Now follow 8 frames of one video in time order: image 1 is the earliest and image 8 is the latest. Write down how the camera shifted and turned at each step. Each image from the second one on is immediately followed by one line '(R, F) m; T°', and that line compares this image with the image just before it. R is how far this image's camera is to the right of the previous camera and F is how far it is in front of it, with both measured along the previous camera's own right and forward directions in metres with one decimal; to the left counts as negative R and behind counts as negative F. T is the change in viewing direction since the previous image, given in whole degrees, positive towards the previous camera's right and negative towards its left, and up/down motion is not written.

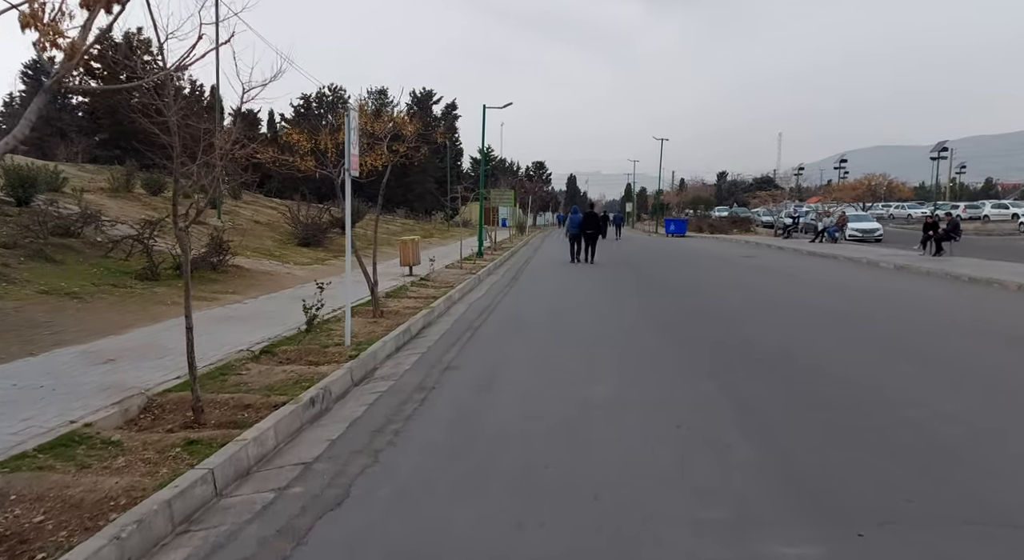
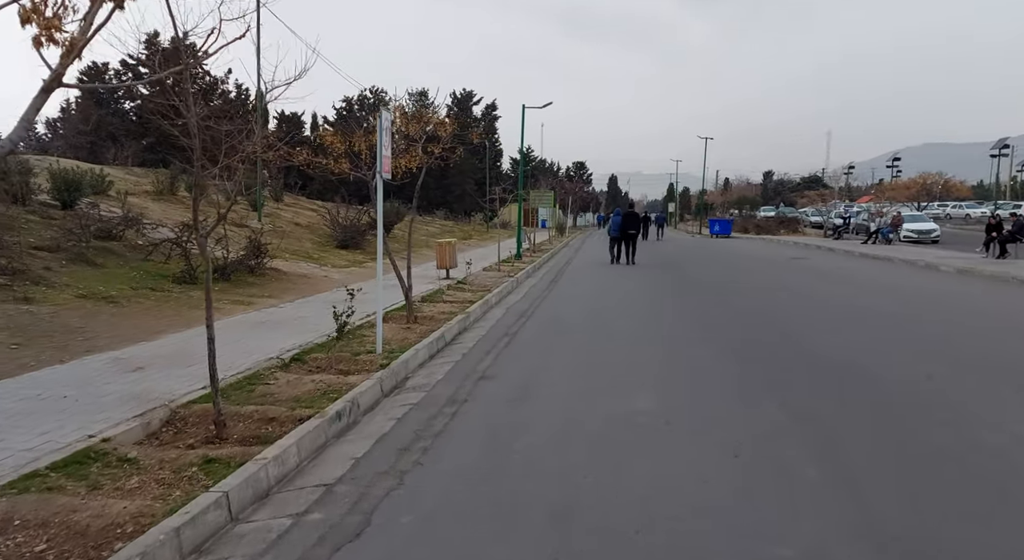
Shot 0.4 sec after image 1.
(0.0, +0.3) m; -3°
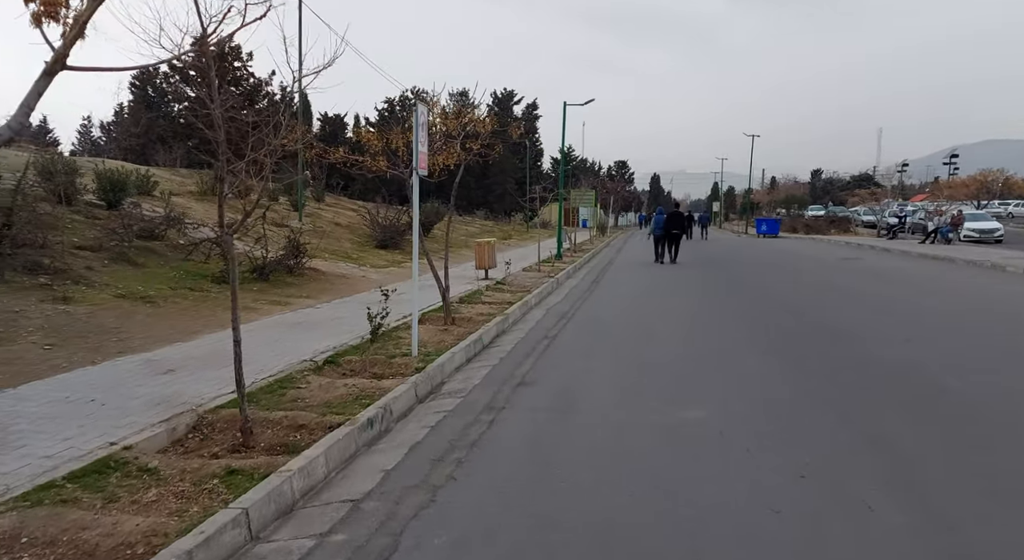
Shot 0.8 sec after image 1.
(0.0, +0.3) m; -3°
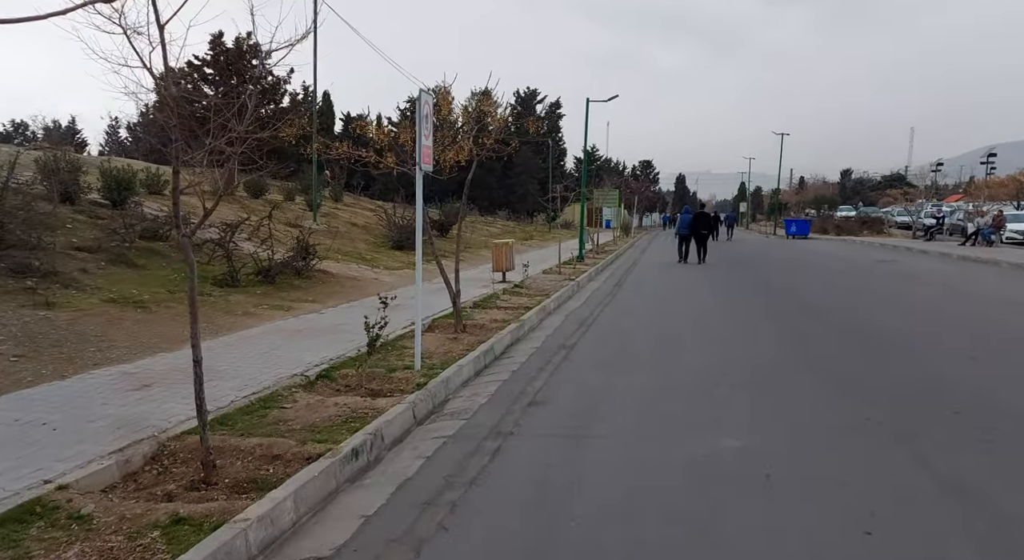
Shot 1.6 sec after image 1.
(+0.1, +0.7) m; -2°
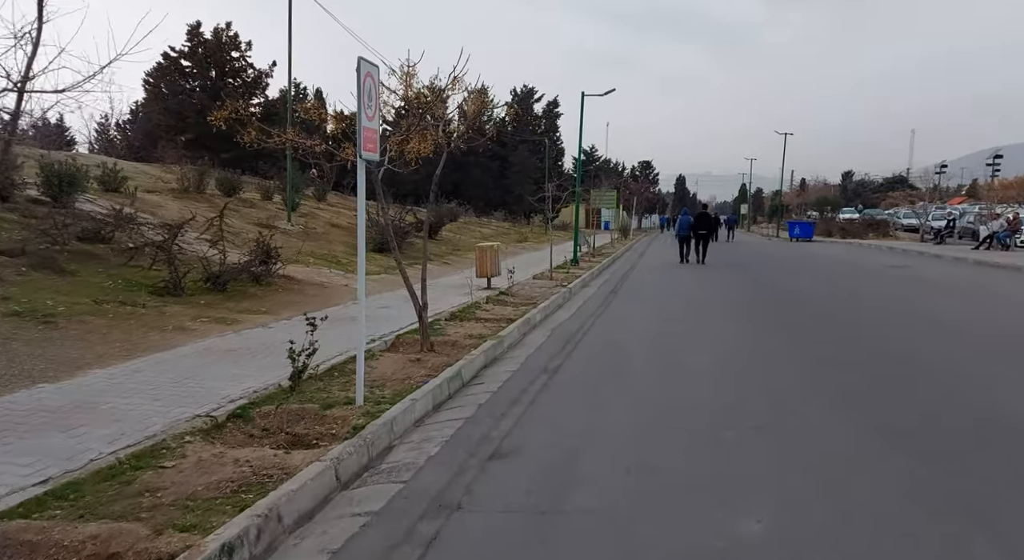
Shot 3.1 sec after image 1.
(+0.3, +1.3) m; 0°
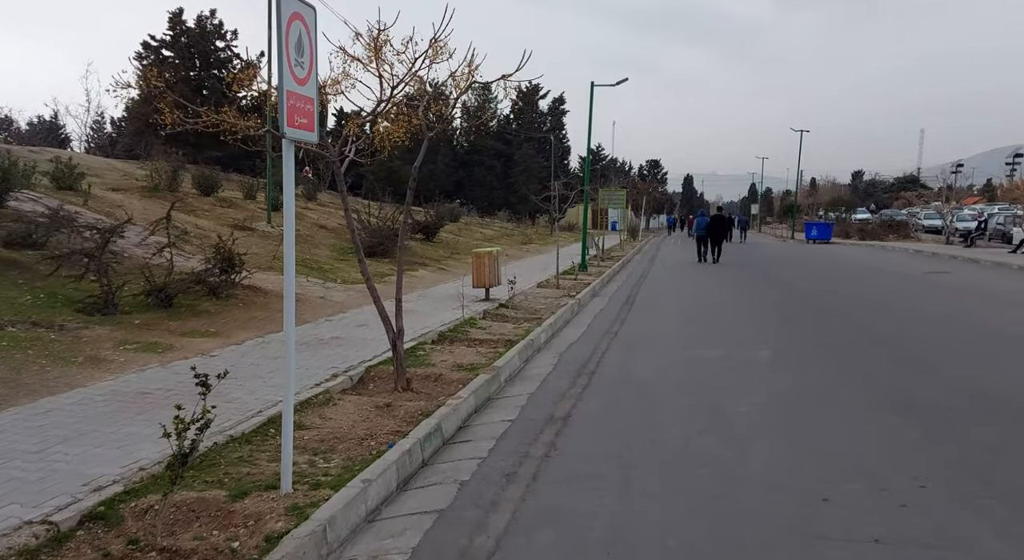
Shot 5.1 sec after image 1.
(+0.1, +1.7) m; 0°
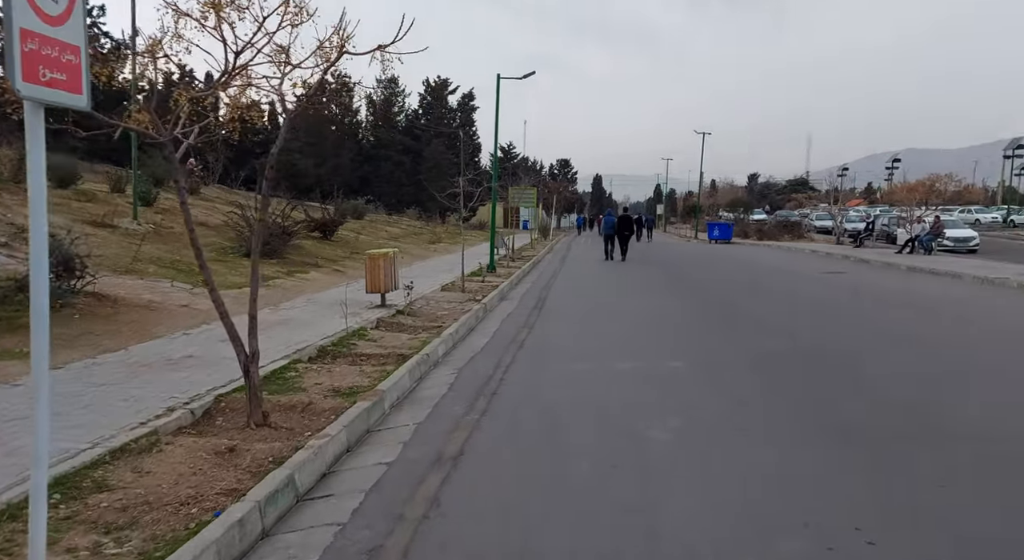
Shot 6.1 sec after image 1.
(+0.2, +1.0) m; +7°
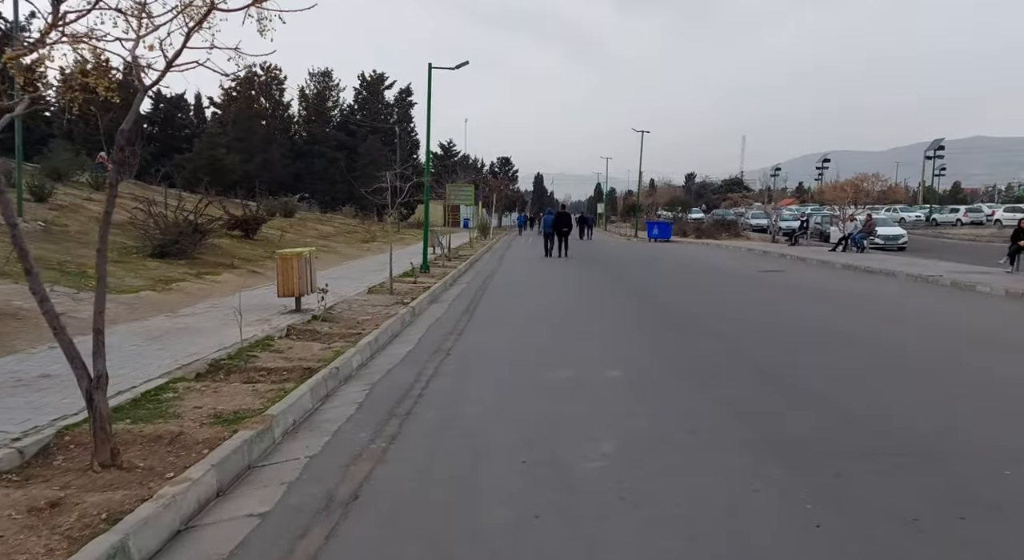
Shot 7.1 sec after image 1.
(+0.2, +0.8) m; +5°
